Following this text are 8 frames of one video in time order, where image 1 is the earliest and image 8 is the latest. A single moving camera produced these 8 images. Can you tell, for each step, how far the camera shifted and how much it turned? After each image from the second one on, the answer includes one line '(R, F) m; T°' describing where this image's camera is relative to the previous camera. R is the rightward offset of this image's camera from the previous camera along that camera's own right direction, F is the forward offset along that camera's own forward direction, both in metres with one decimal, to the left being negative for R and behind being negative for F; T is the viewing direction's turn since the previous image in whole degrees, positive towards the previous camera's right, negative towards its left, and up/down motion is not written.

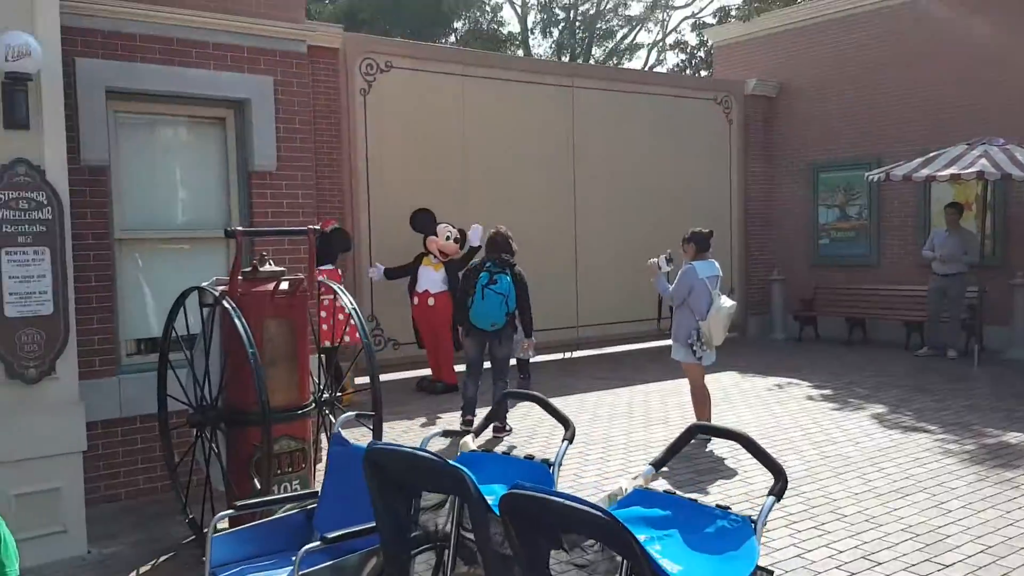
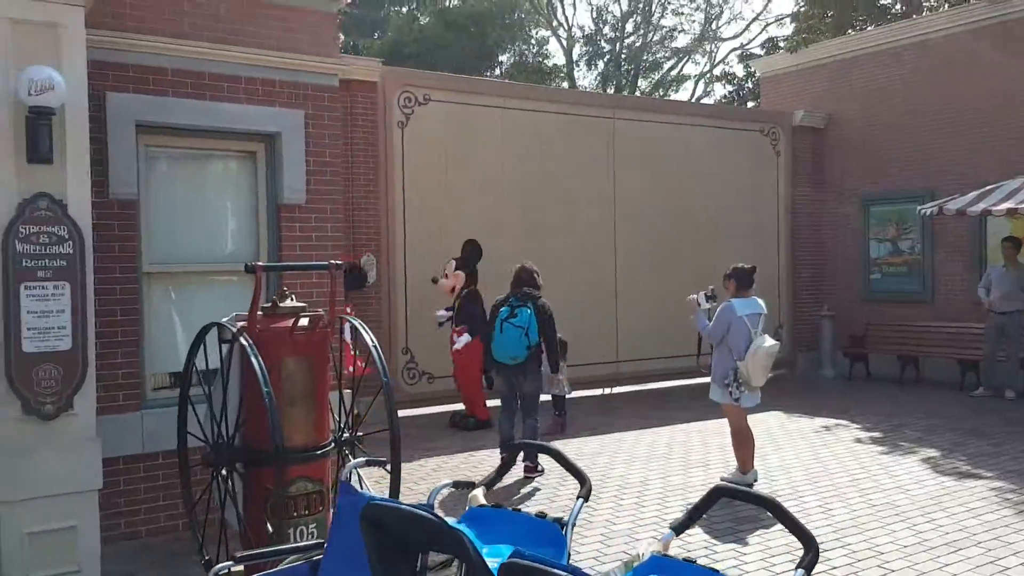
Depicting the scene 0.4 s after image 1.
(+0.1, +0.2) m; -3°
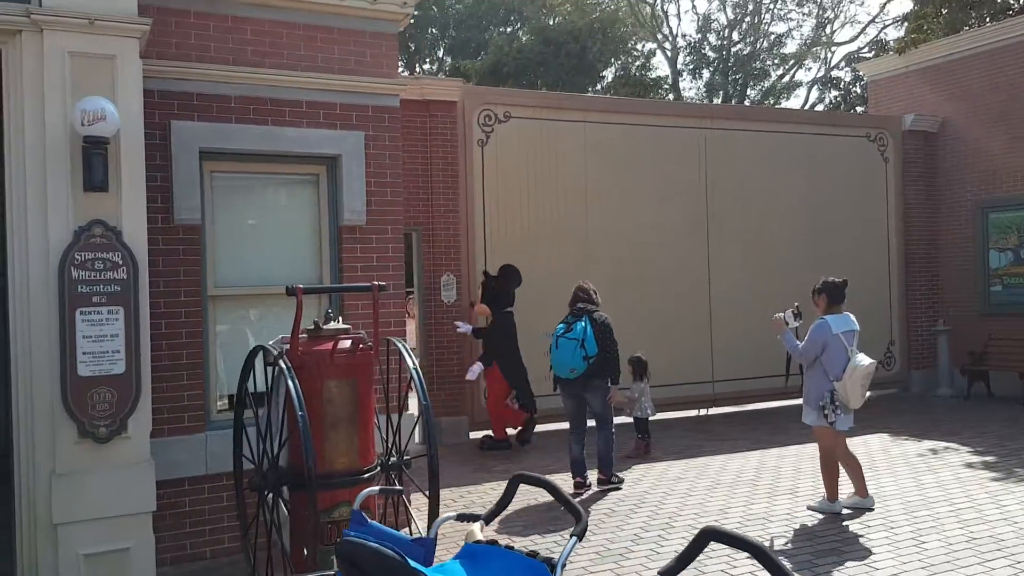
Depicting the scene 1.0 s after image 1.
(+0.4, +0.2) m; -7°
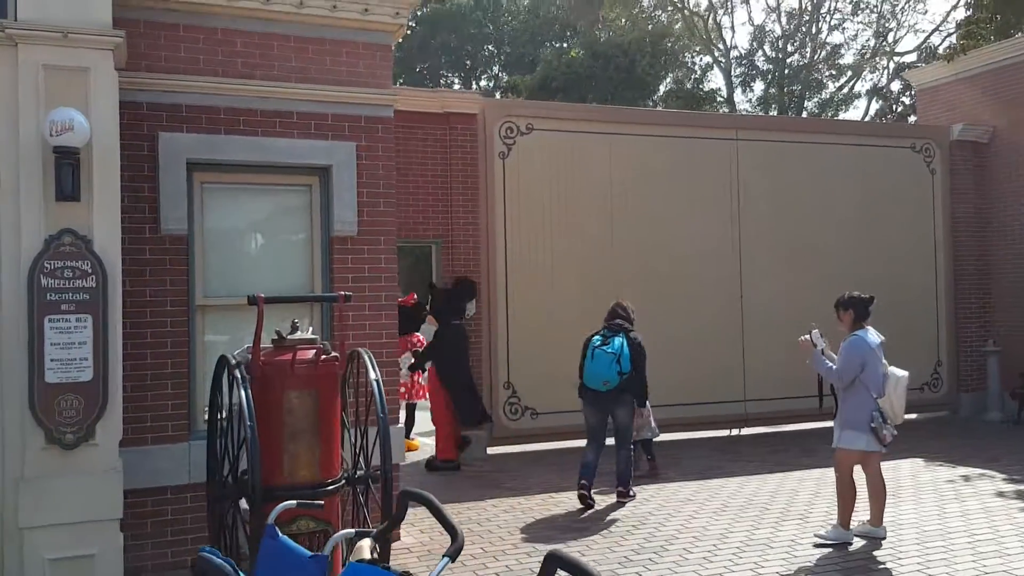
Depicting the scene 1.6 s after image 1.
(+0.5, +0.1) m; -4°
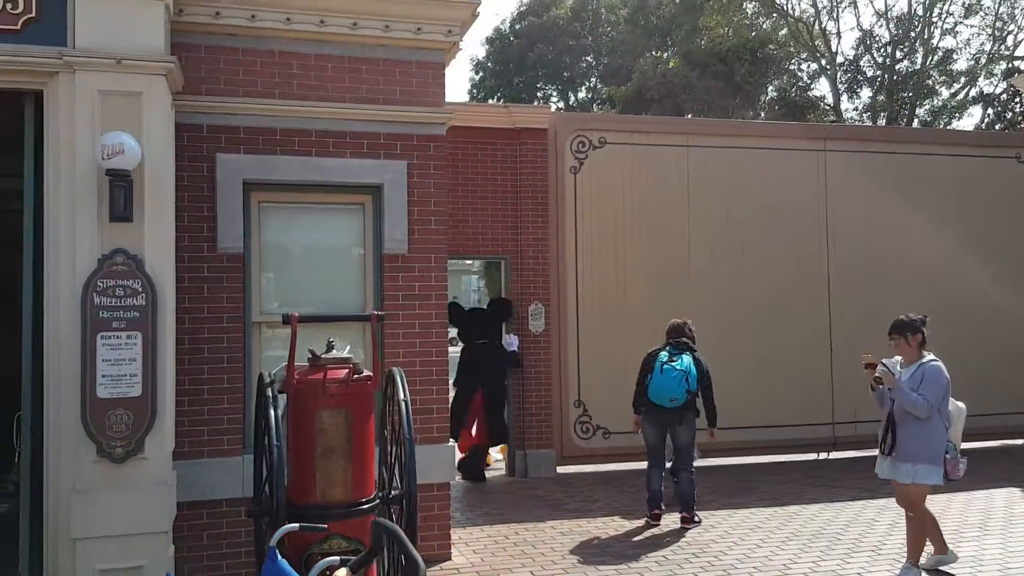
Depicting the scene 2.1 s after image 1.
(+0.4, +0.1) m; -7°
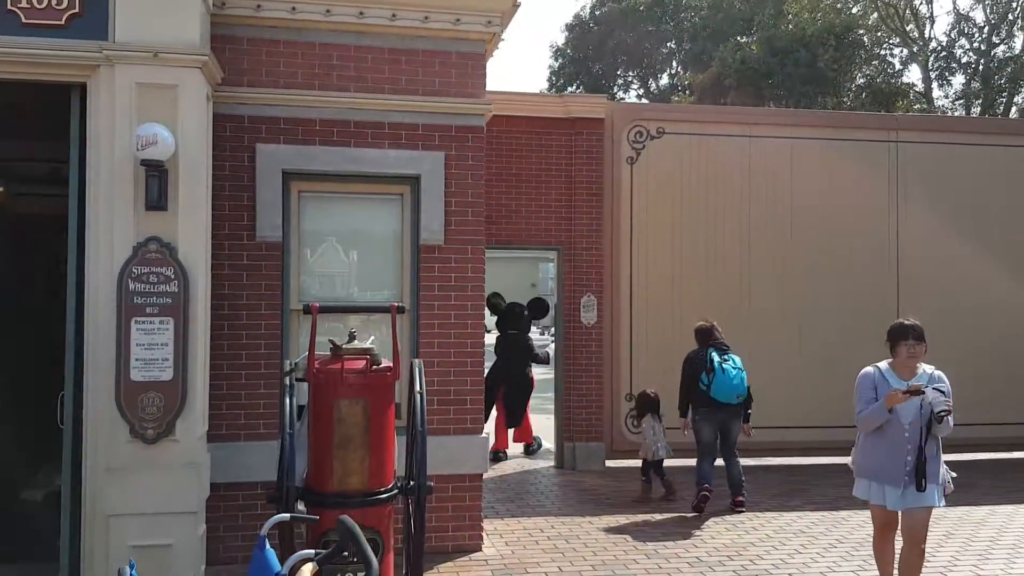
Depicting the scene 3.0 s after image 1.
(+0.3, +0.1) m; -5°
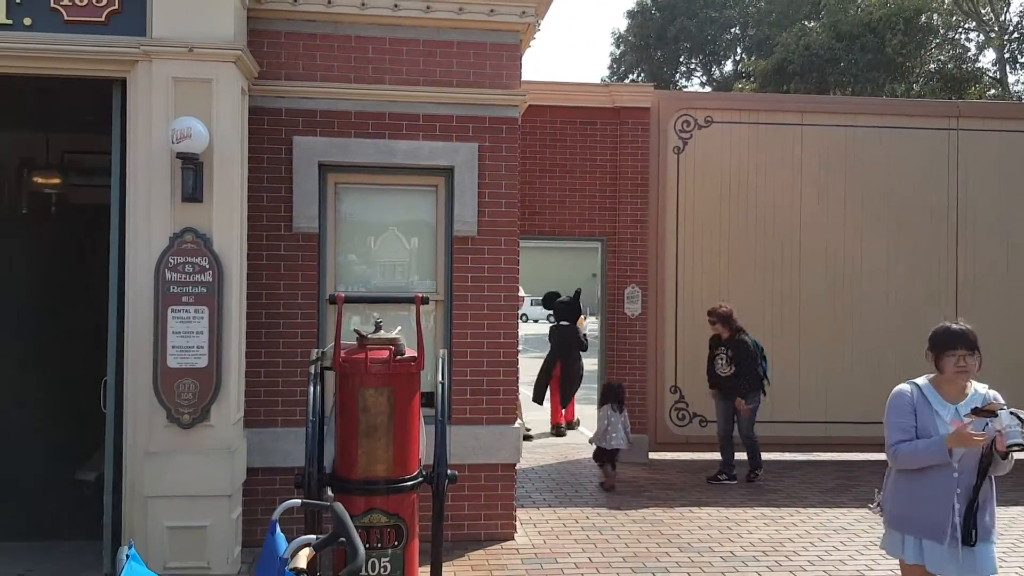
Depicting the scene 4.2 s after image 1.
(+0.2, 0.0) m; -4°
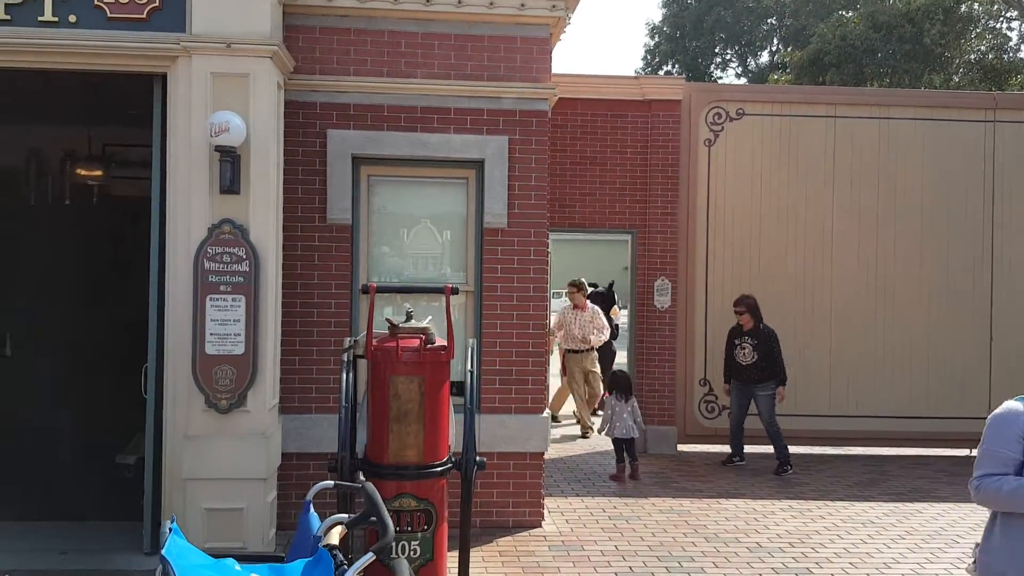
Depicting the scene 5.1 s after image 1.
(0.0, -0.1) m; -2°
